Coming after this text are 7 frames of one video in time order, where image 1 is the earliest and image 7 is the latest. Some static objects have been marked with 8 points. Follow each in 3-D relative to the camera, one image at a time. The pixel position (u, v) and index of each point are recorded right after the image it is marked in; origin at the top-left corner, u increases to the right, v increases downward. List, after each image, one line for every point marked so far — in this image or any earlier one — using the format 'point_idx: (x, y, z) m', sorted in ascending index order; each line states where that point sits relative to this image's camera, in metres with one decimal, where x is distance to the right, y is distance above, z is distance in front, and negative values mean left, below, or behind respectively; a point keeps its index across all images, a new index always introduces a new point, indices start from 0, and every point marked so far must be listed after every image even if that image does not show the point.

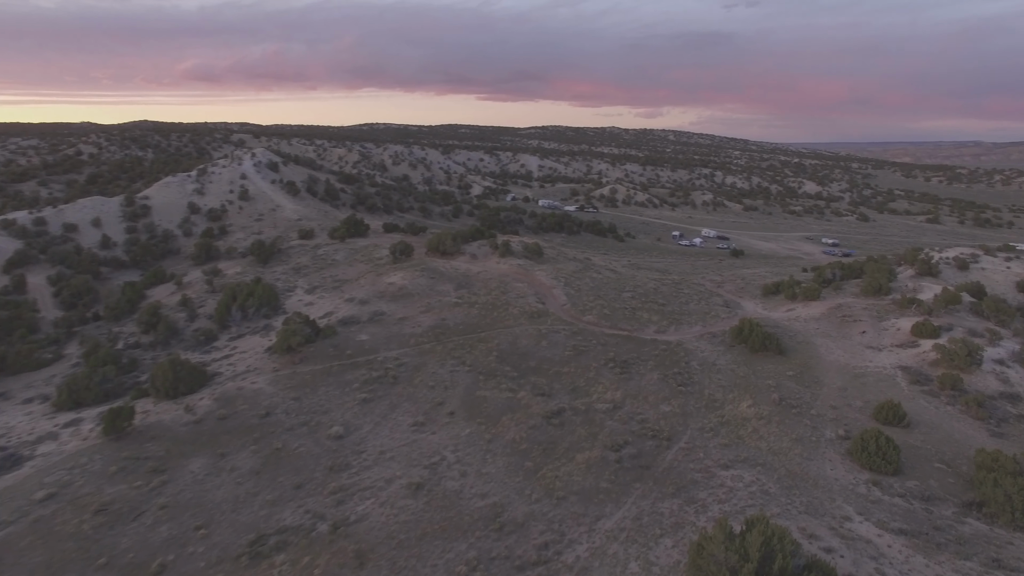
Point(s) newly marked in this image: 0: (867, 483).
0: (+9.9, -5.4, +19.0) m
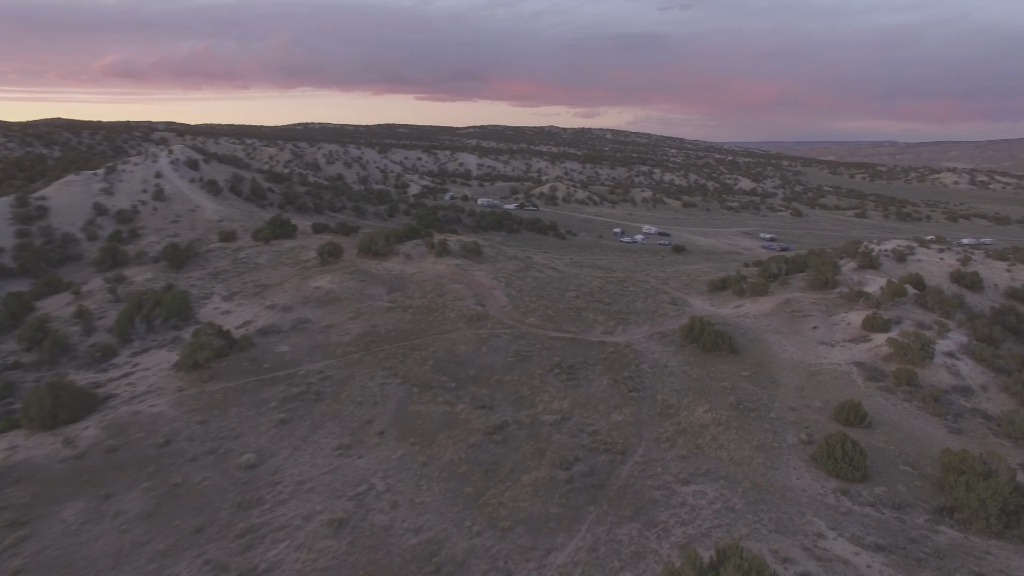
0: (+8.4, -5.3, +17.6) m
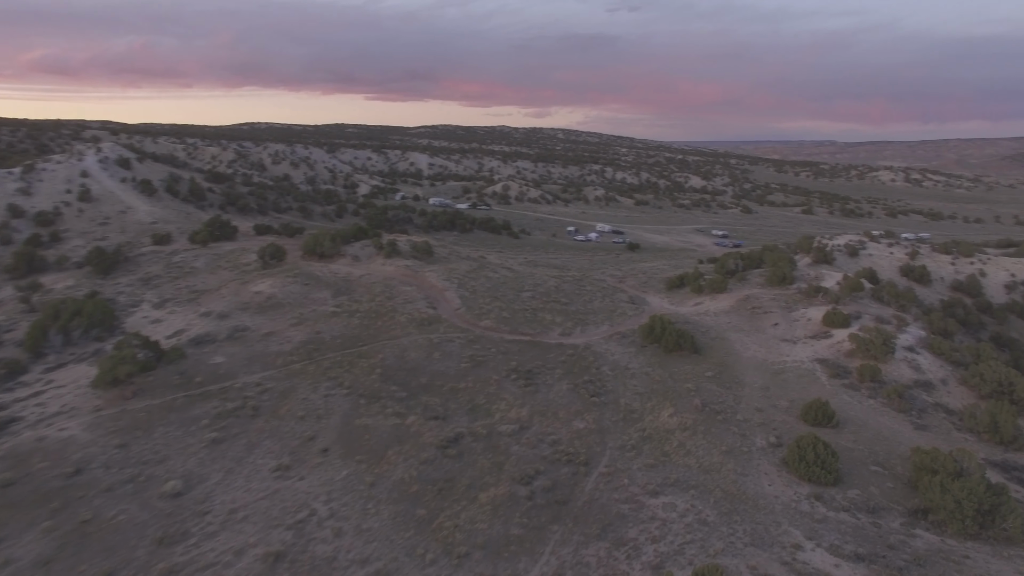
0: (+7.3, -5.2, +16.8) m
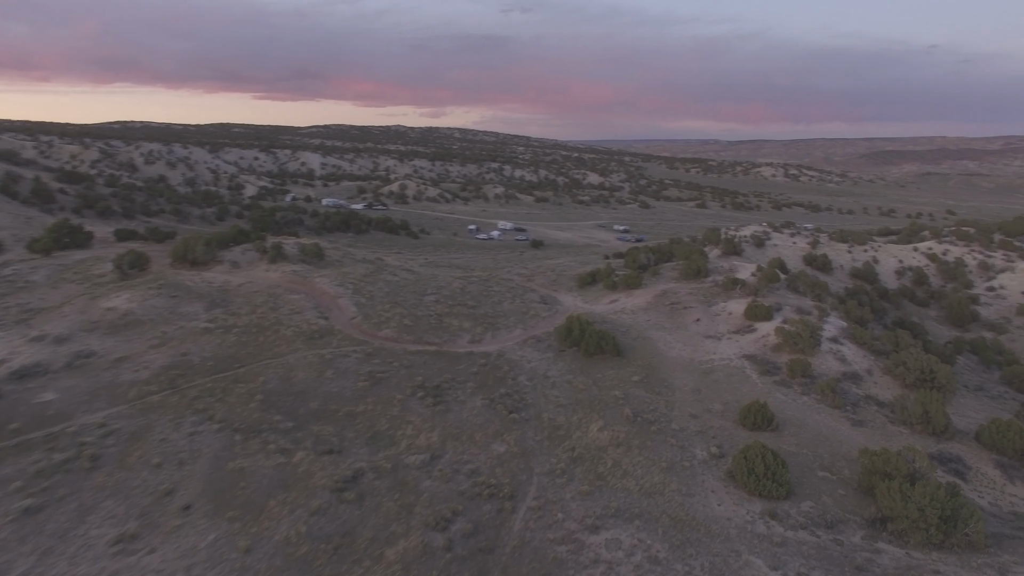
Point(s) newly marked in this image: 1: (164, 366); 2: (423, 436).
0: (+5.5, -5.0, +14.9) m
1: (-10.1, -2.3, +19.7) m
2: (-2.3, -3.8, +17.9) m
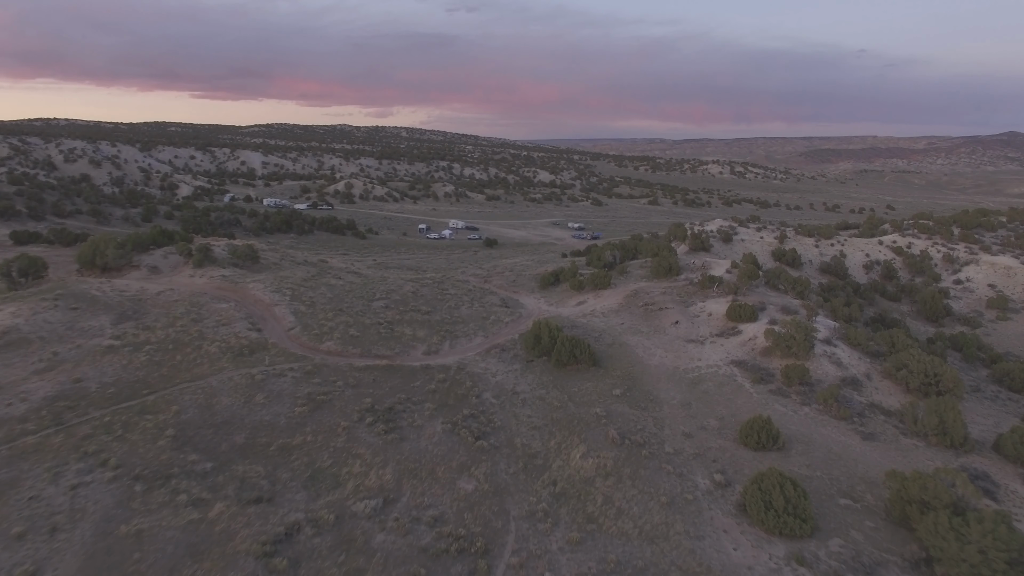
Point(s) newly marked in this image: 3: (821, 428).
0: (+5.1, -5.0, +12.4) m
1: (-10.9, -2.6, +16.0) m
2: (-3.0, -4.0, +14.8) m
3: (+8.1, -3.7, +18.0) m
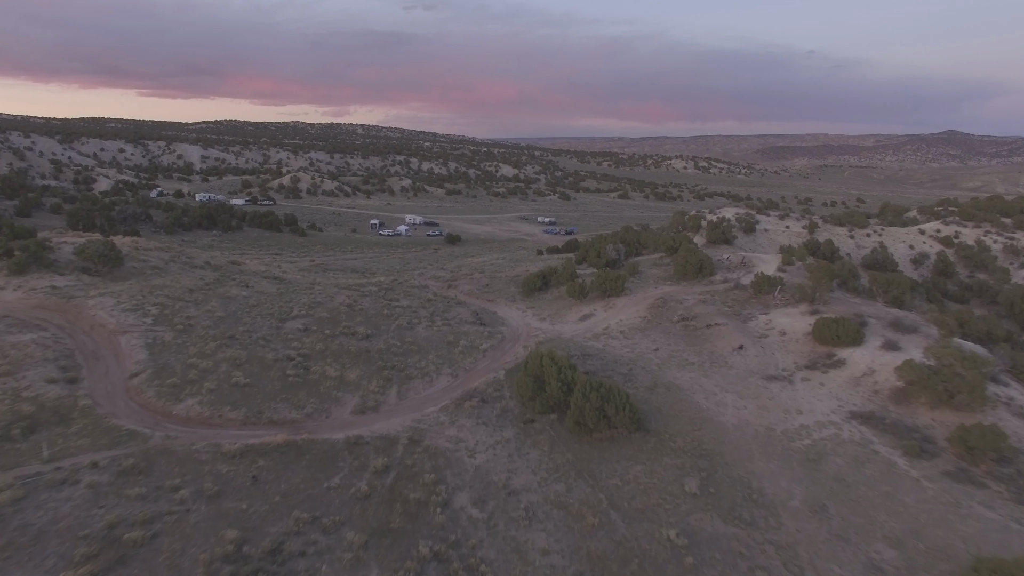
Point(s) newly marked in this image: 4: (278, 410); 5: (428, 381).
0: (+5.4, -5.3, +3.9) m
1: (-10.7, -3.0, +6.7) m
2: (-2.8, -4.3, +5.9) m
3: (+8.2, -3.9, +9.7) m
4: (-4.7, -2.4, +13.7) m
5: (-2.0, -2.2, +16.2) m
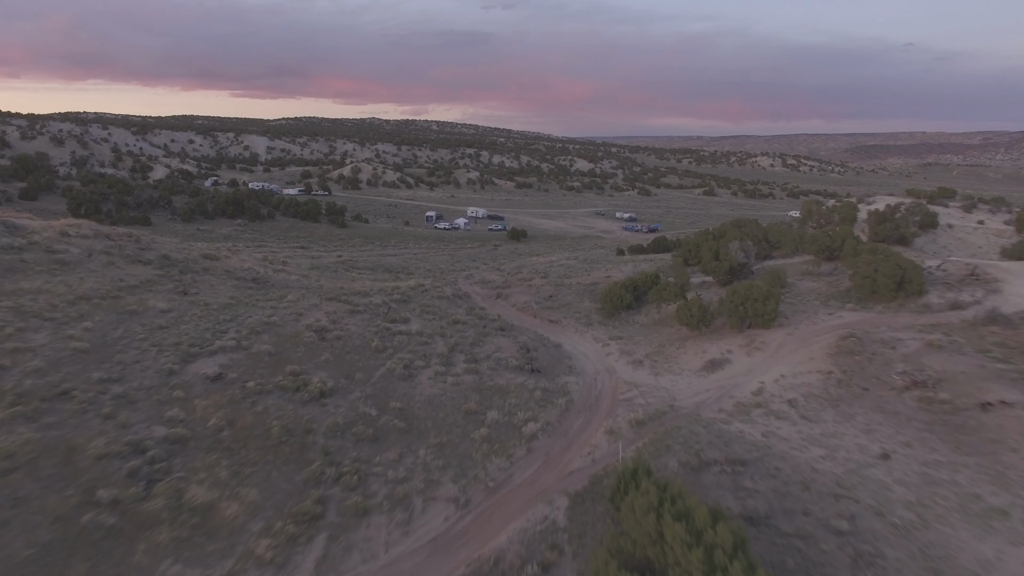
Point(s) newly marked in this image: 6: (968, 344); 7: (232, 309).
0: (+4.8, -5.8, -5.5) m
1: (-10.9, -3.2, -1.1) m
2: (-3.2, -4.7, -2.7) m
3: (+8.1, -4.5, -0.1) m
4: (-4.2, -2.6, +5.2) m
5: (-1.2, -2.5, +7.5) m
6: (+7.4, -0.8, +11.1) m
7: (-6.3, -0.4, +15.1) m
